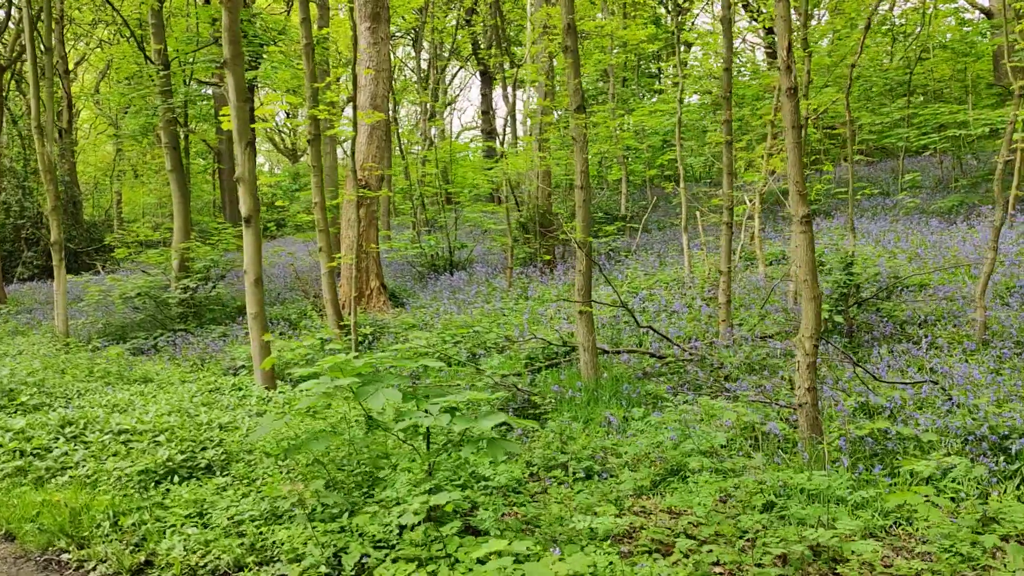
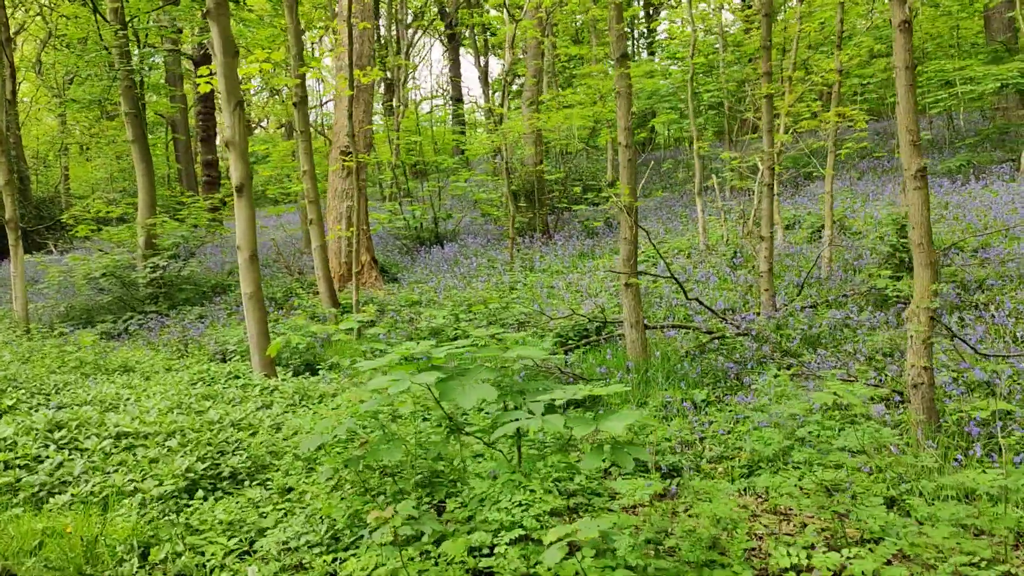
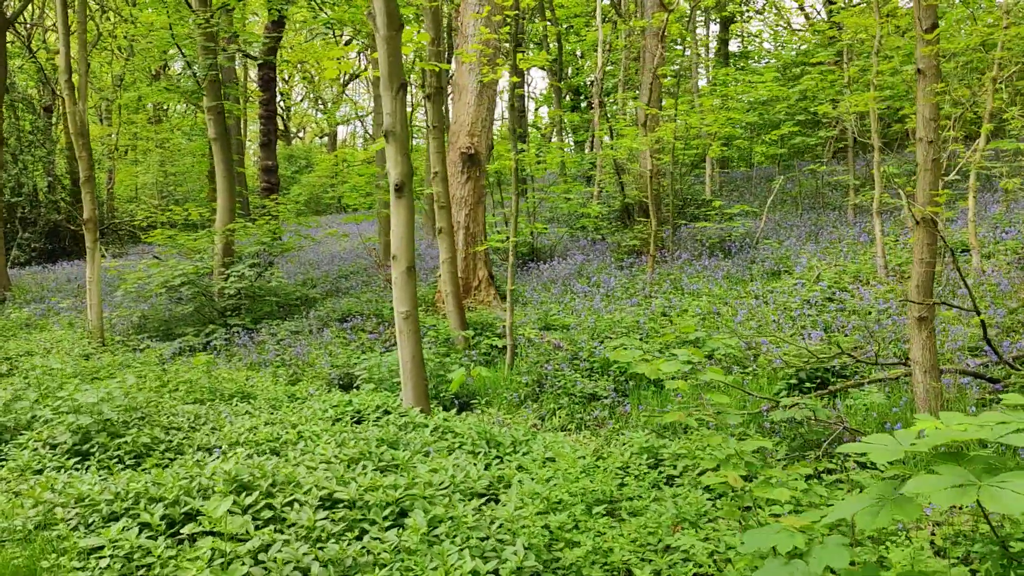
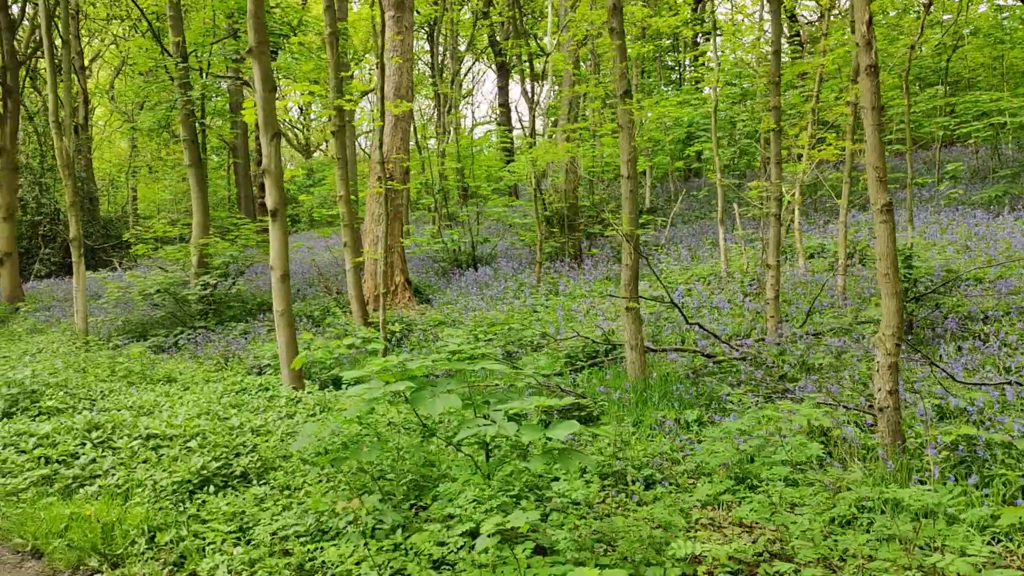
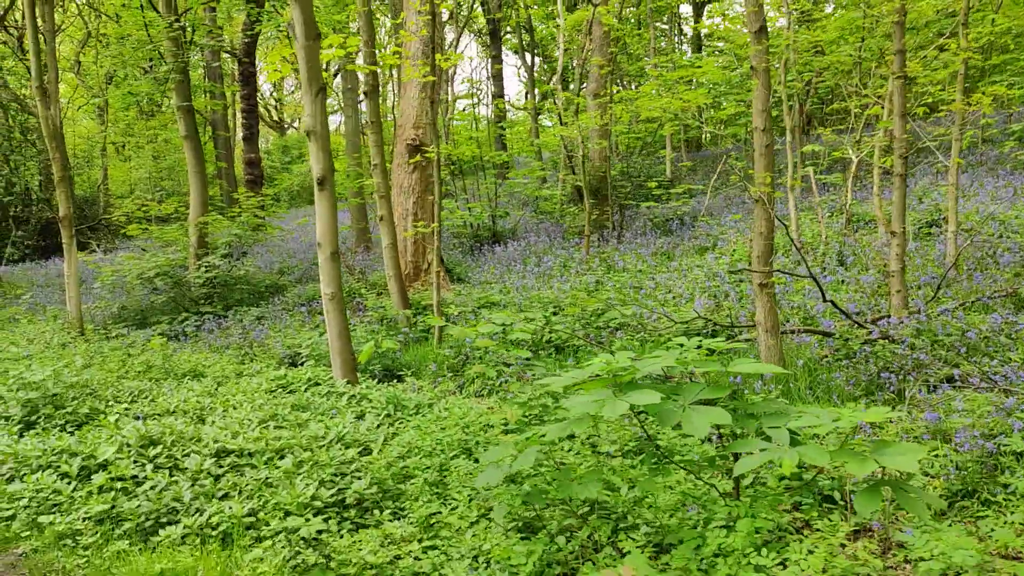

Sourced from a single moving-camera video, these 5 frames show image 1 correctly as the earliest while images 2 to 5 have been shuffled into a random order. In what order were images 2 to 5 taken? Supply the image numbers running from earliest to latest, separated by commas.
4, 2, 5, 3
